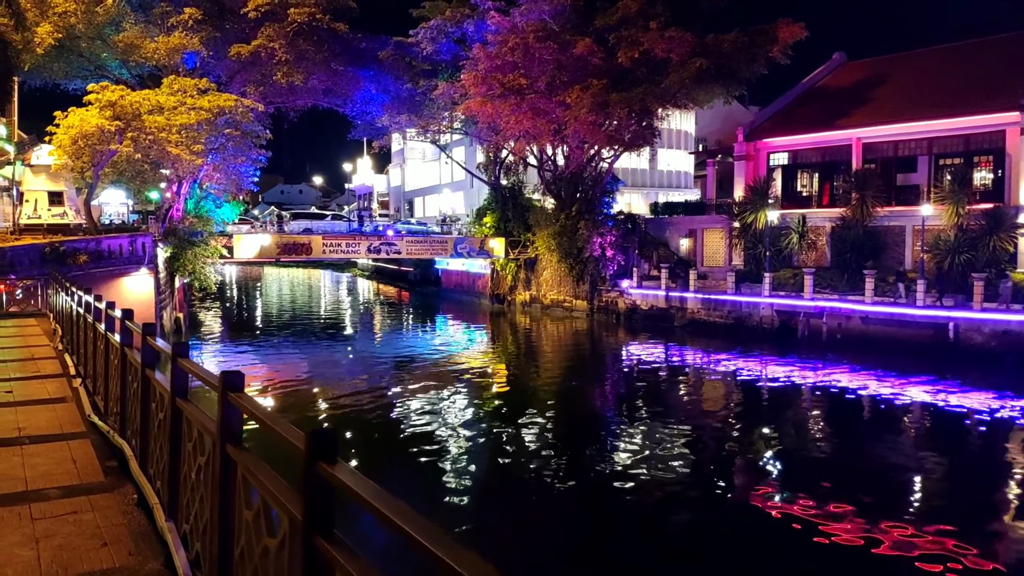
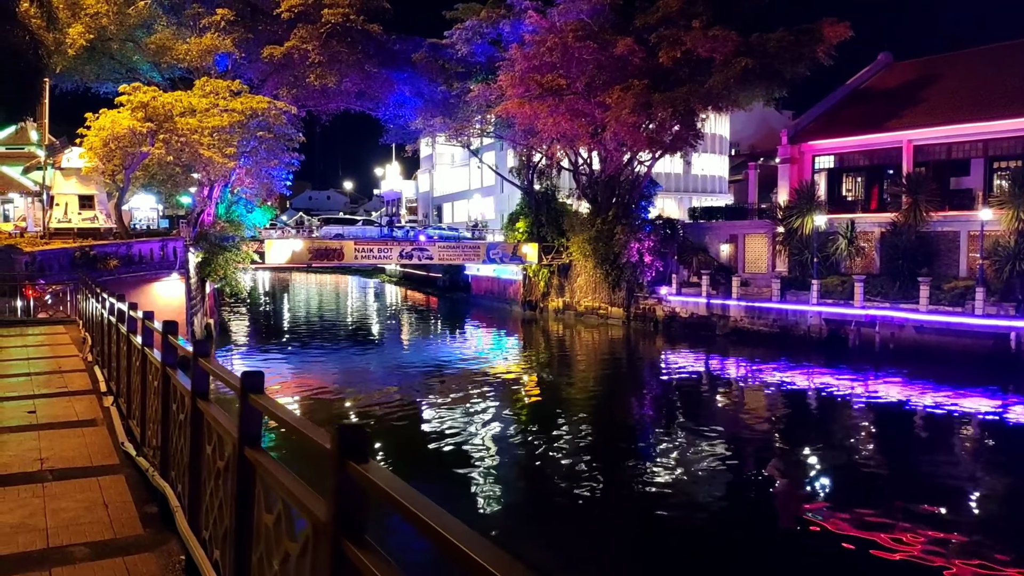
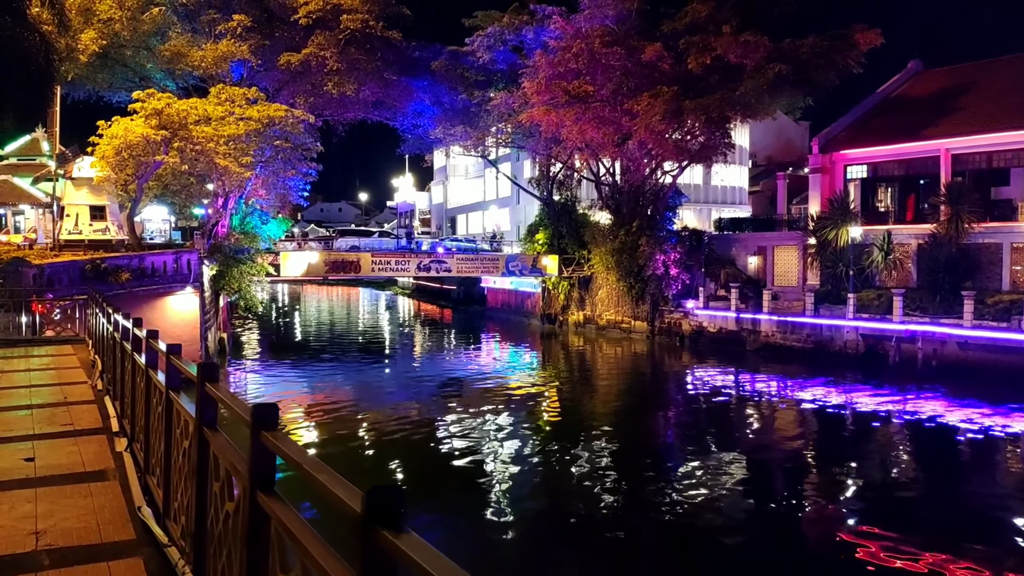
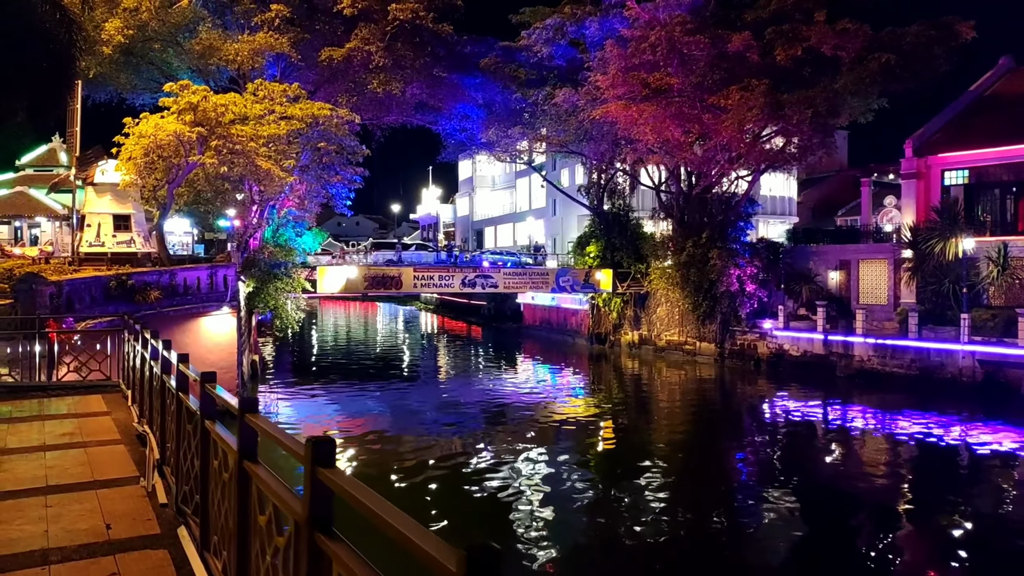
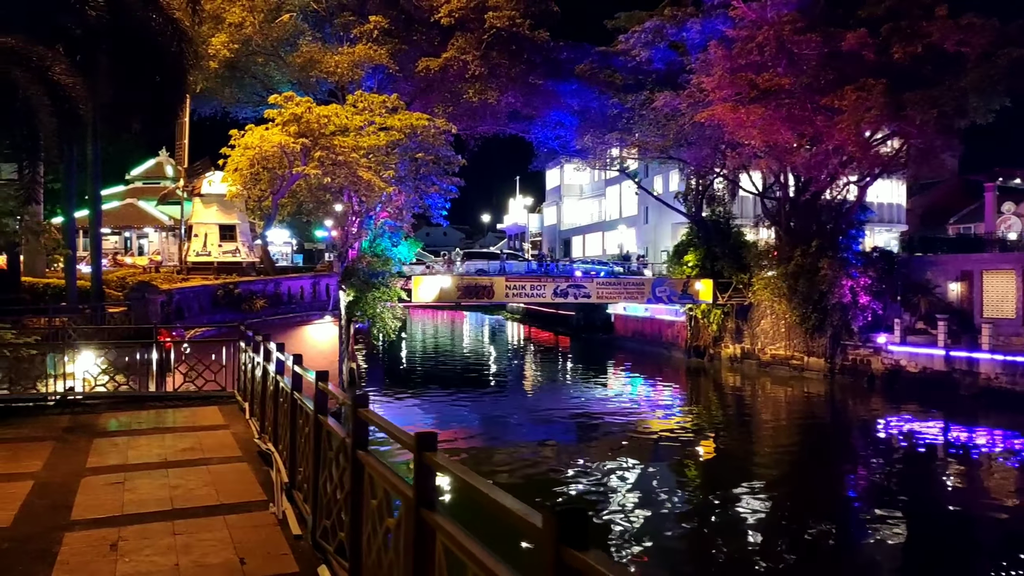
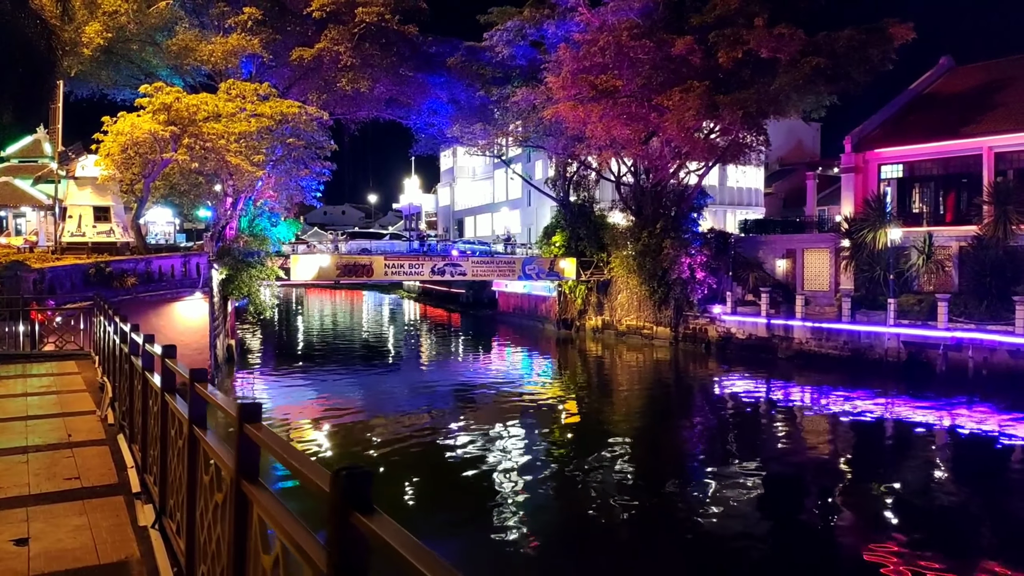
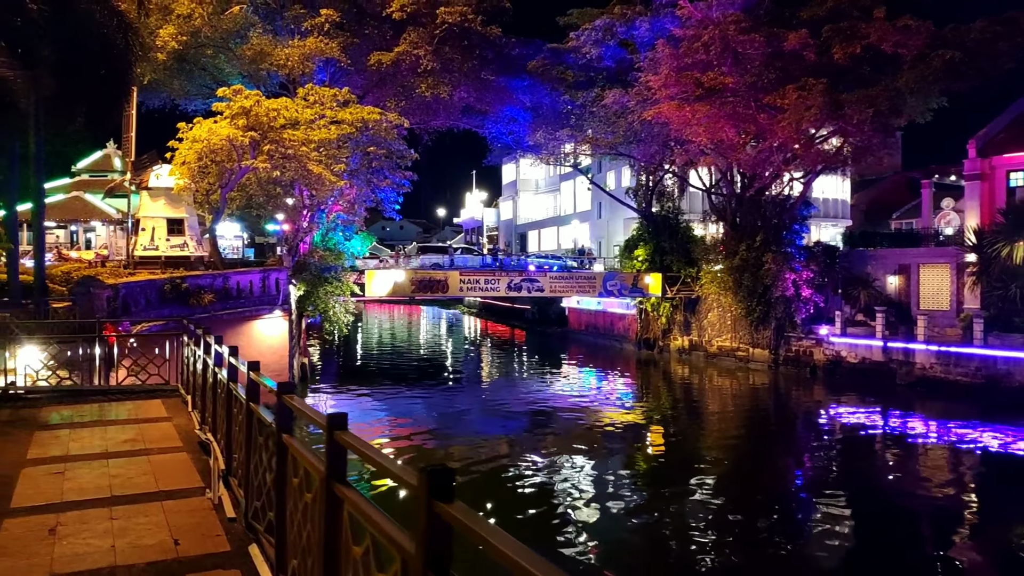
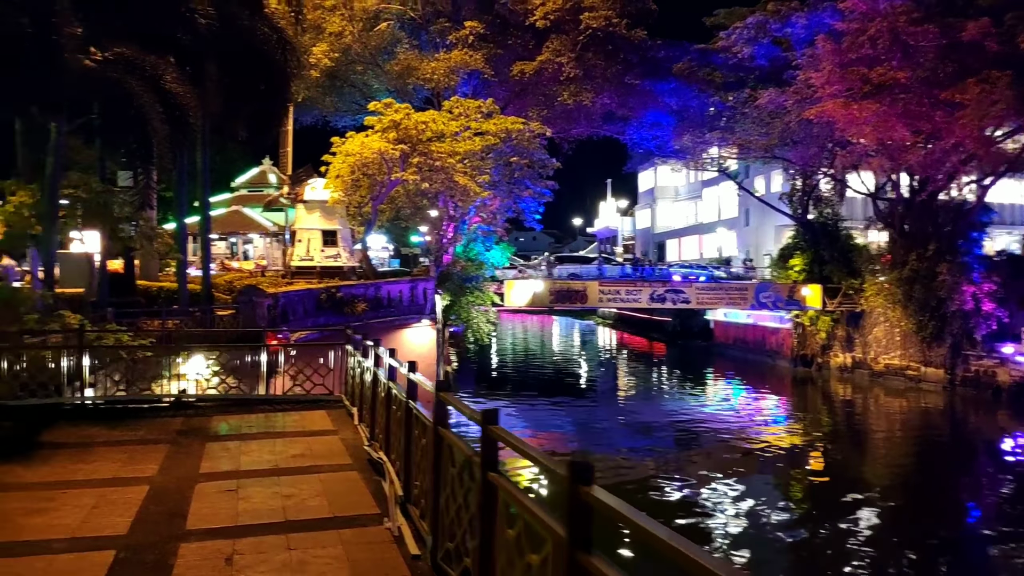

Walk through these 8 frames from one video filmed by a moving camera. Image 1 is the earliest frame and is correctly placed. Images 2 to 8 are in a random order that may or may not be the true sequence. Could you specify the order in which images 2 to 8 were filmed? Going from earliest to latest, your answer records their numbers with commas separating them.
2, 3, 6, 4, 7, 5, 8
